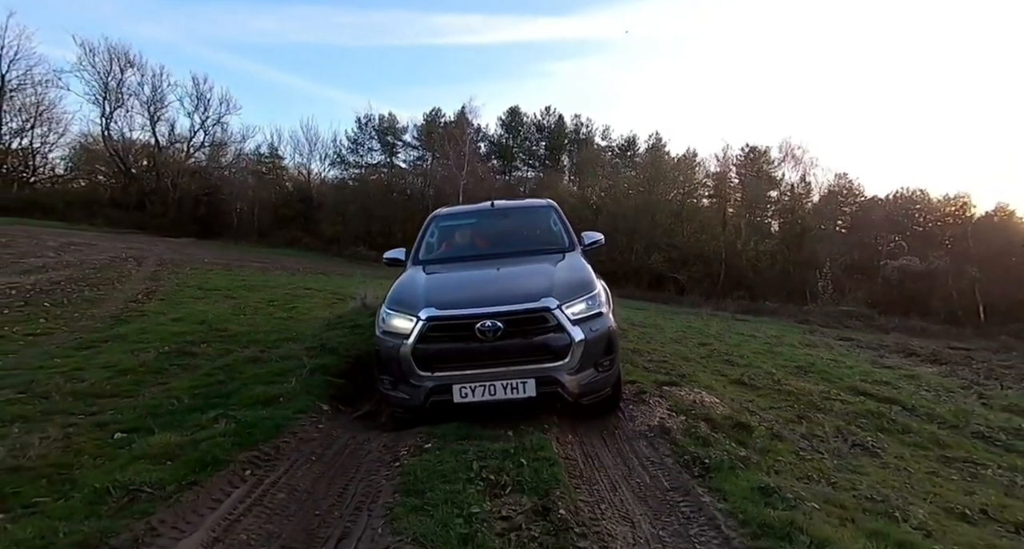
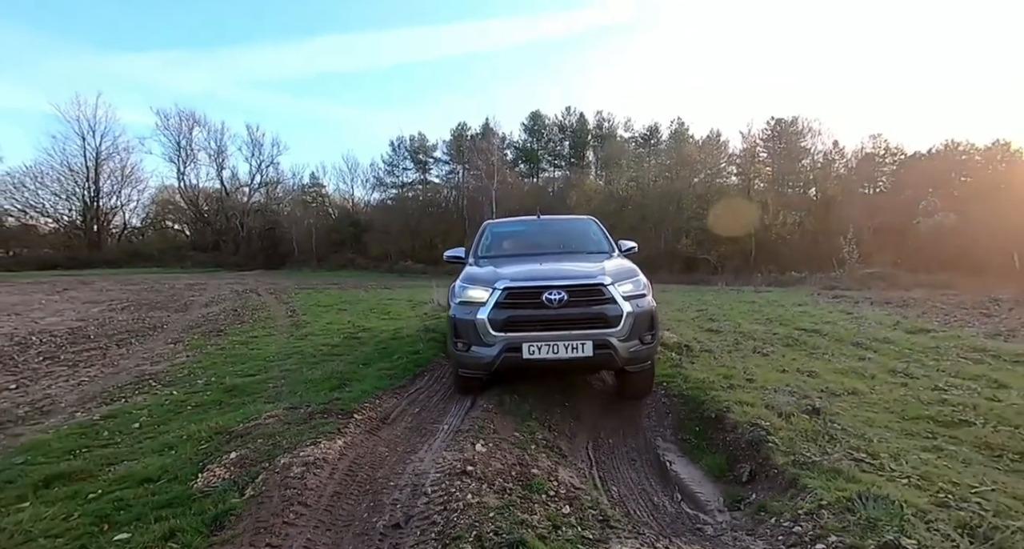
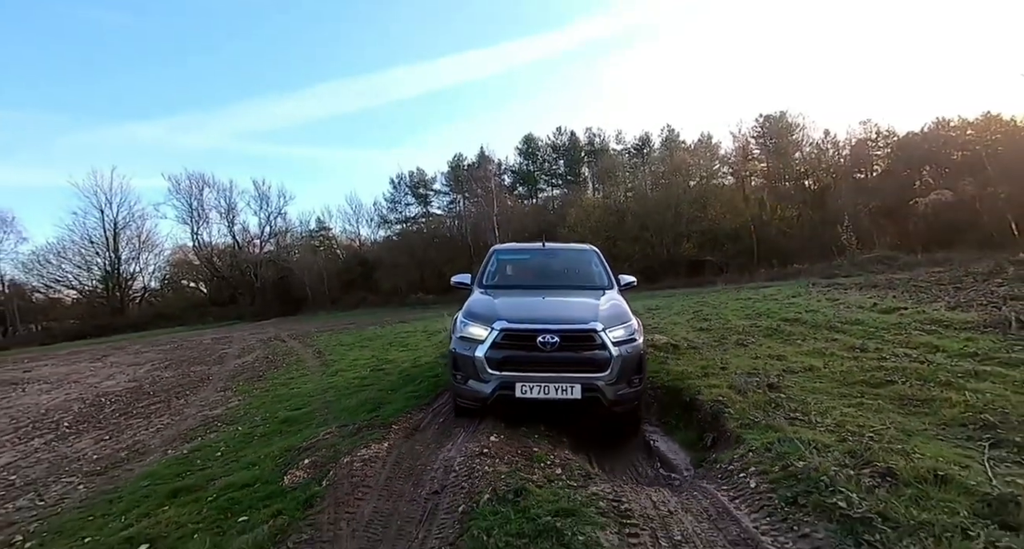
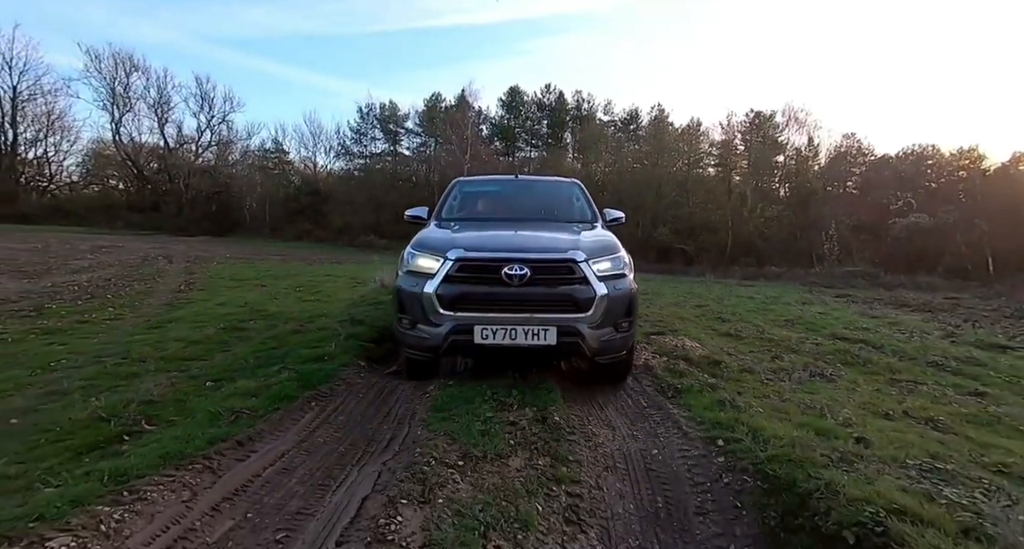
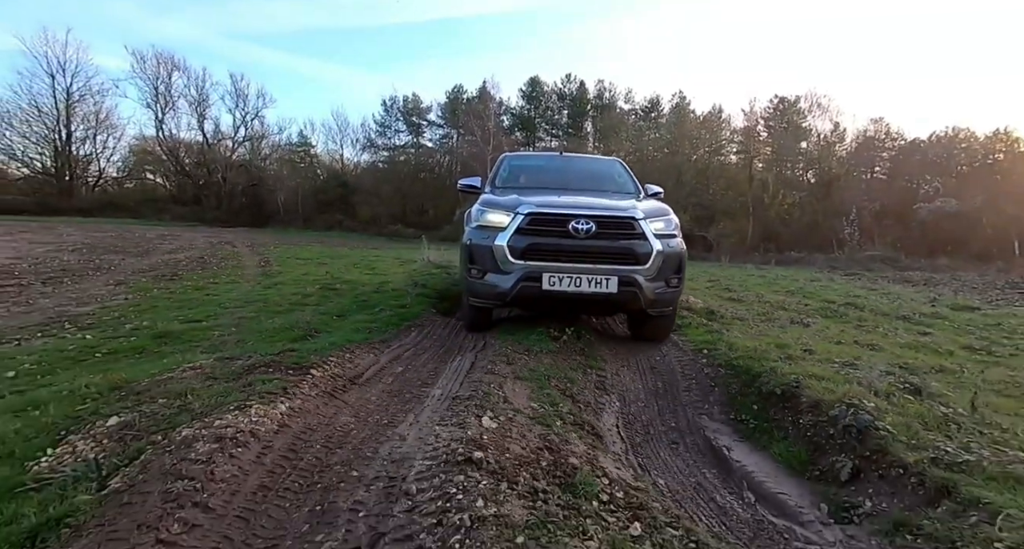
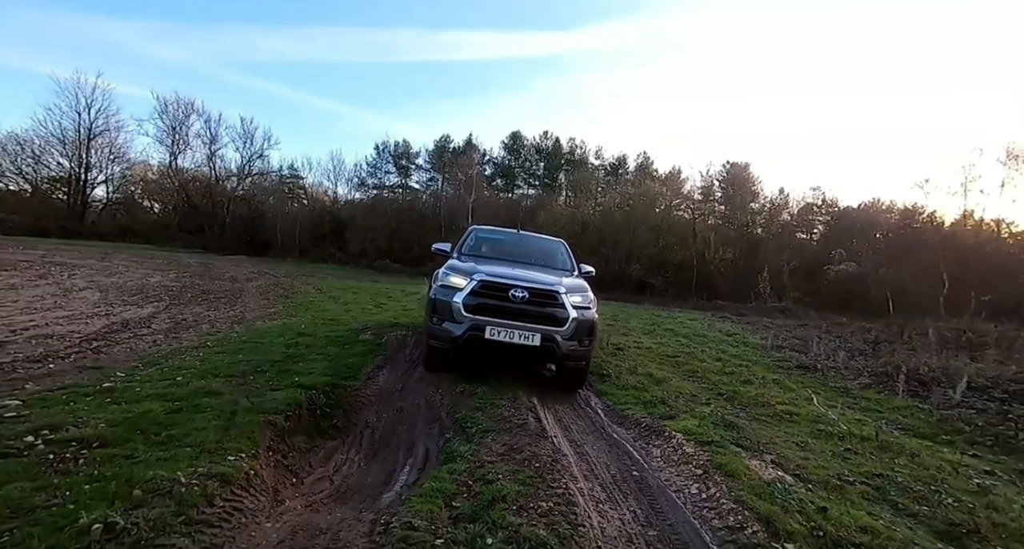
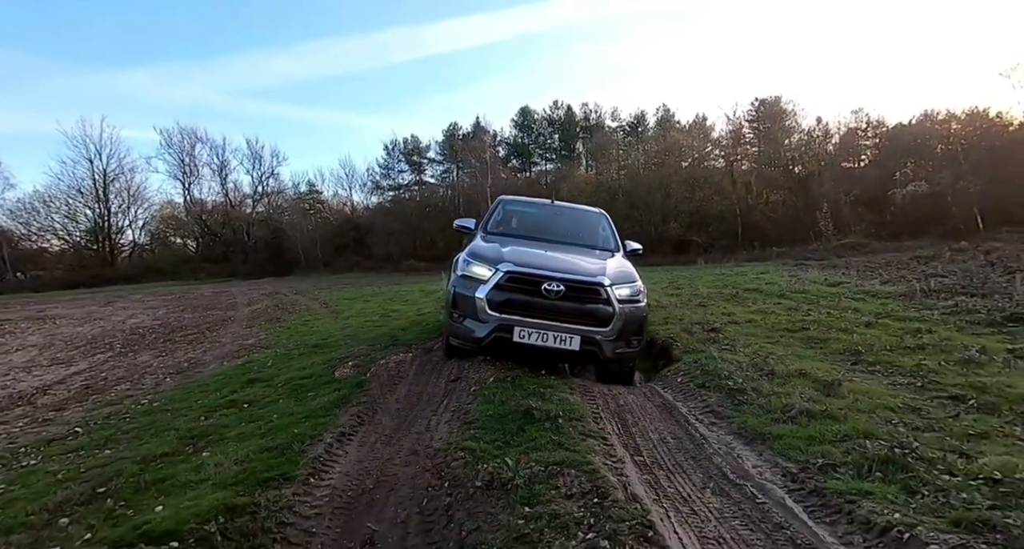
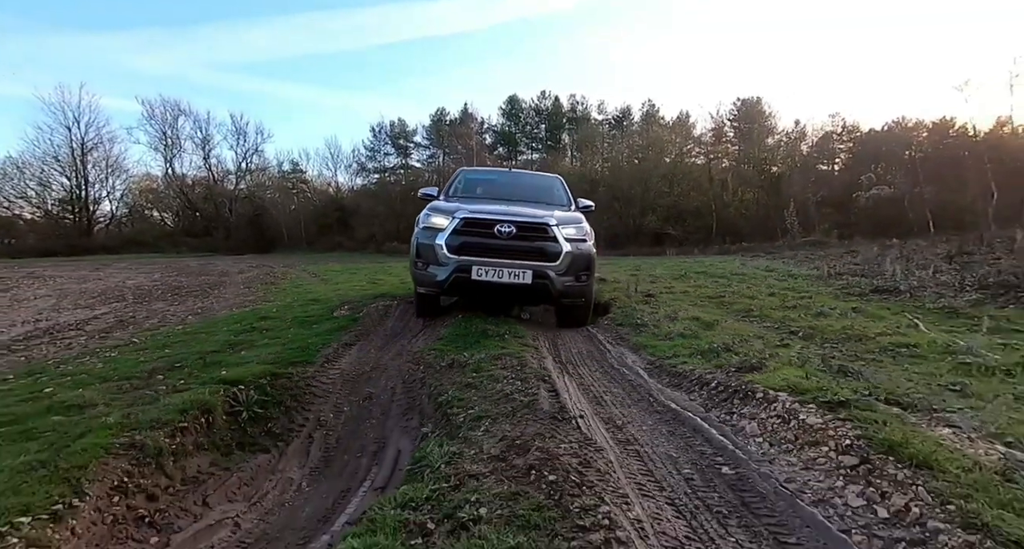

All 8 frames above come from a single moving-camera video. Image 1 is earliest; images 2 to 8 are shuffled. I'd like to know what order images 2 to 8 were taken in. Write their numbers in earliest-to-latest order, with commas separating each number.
4, 5, 2, 3, 7, 8, 6
